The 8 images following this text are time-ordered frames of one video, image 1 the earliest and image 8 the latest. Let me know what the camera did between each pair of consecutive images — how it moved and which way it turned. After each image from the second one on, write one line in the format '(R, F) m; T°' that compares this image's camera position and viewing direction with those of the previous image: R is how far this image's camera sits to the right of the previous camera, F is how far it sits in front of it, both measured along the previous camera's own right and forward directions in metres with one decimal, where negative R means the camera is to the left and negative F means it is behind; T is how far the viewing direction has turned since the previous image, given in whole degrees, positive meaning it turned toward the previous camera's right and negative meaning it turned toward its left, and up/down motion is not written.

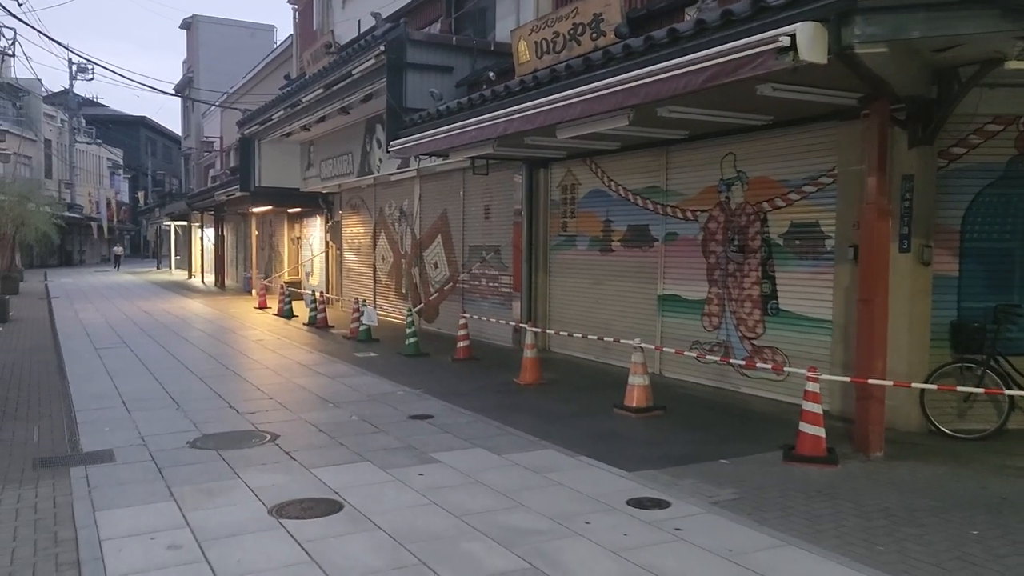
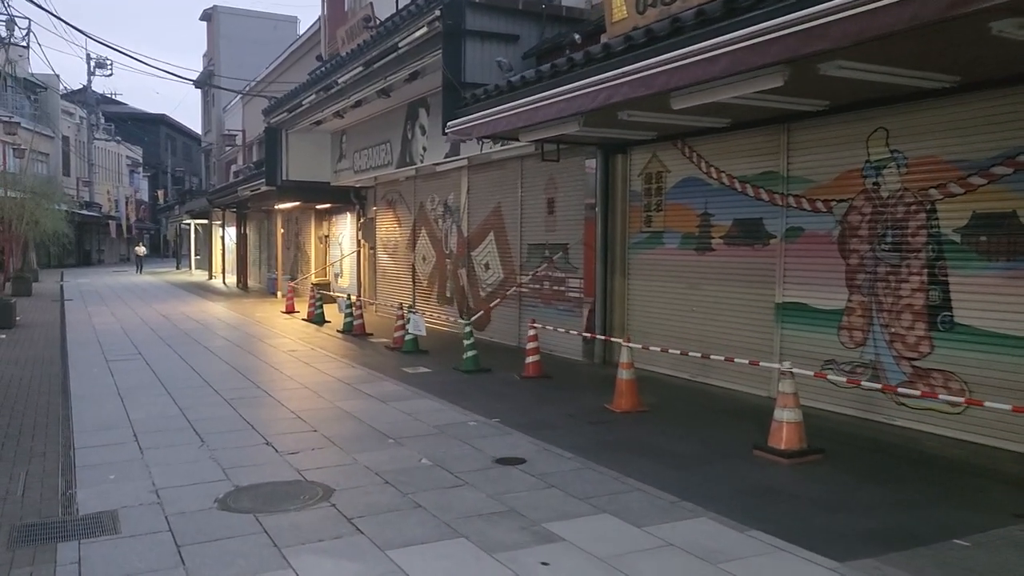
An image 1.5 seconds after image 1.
(-0.8, +1.9) m; -1°
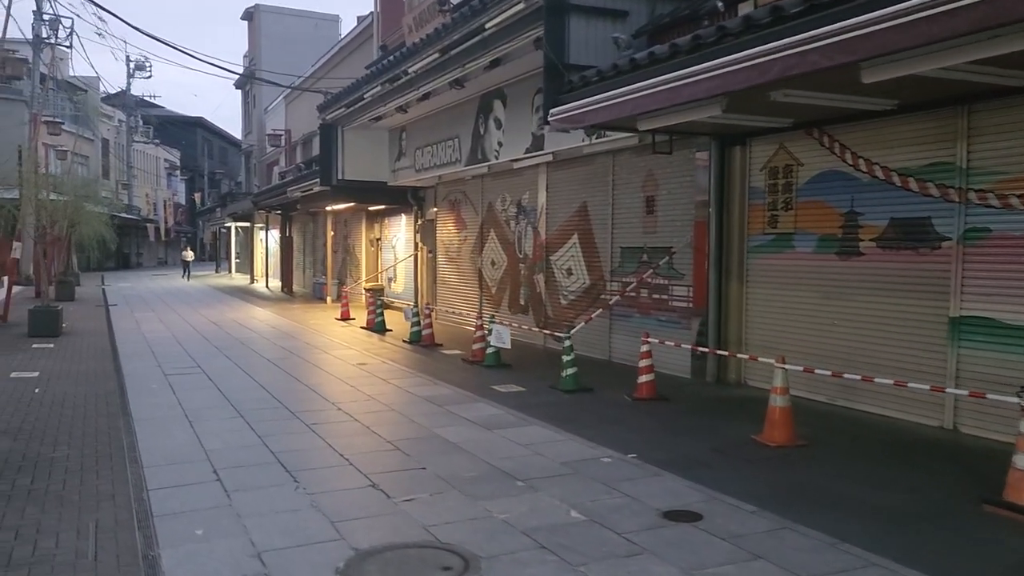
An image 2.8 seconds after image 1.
(-1.0, +1.2) m; -2°
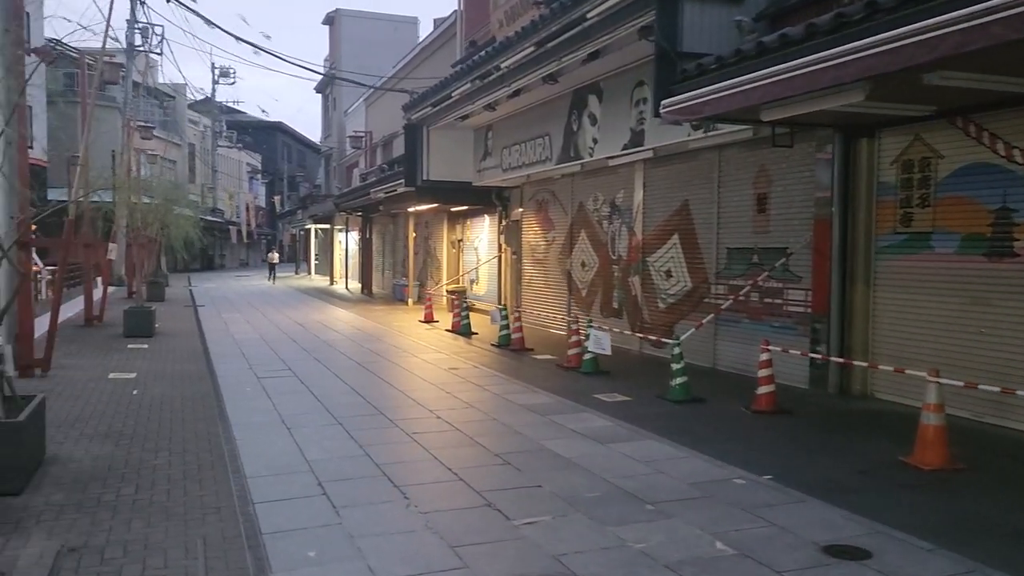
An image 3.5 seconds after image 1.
(-0.4, +0.5) m; -5°
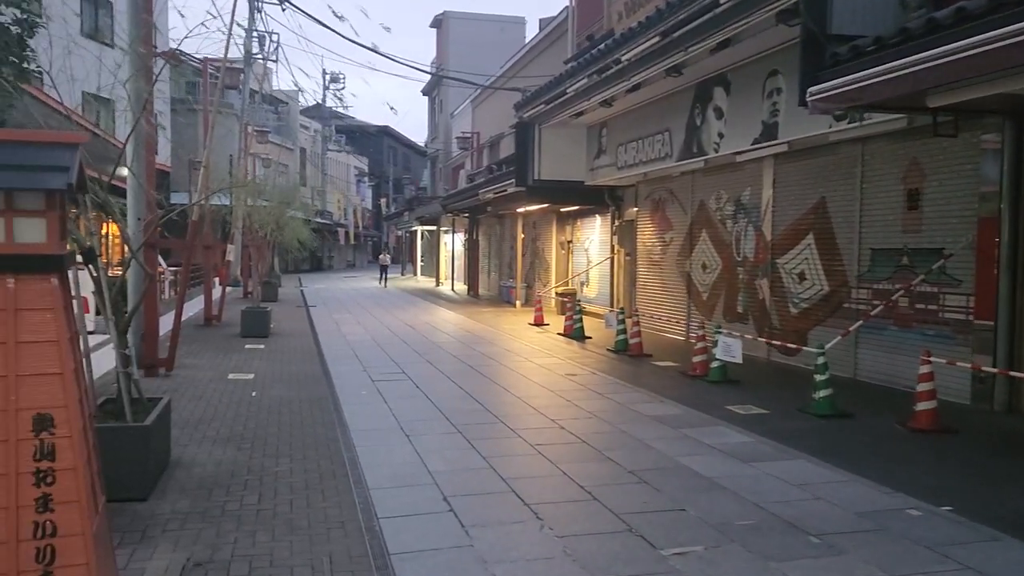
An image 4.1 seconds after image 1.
(-0.3, +0.5) m; -7°
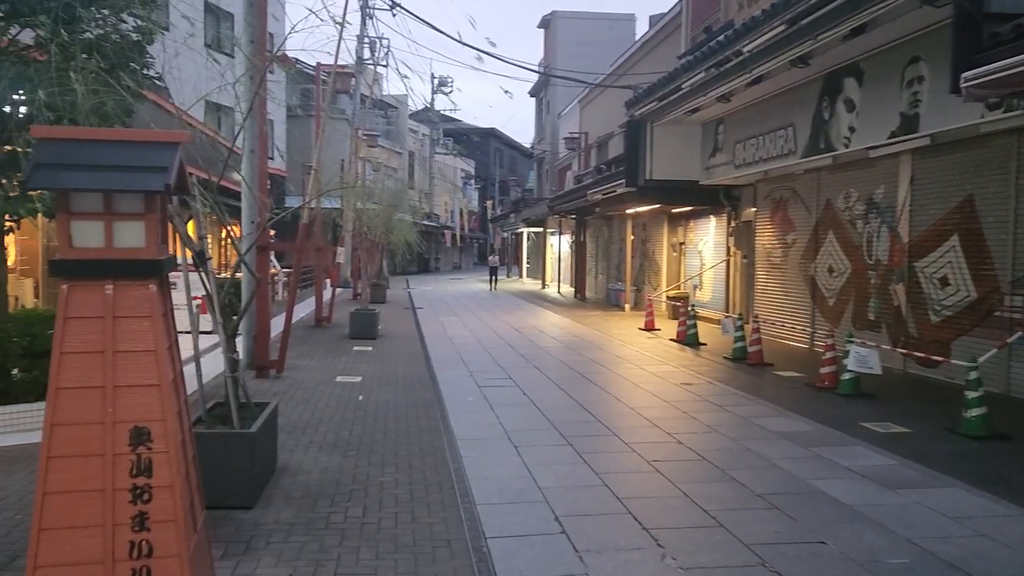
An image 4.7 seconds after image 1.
(-0.1, +0.4) m; -7°
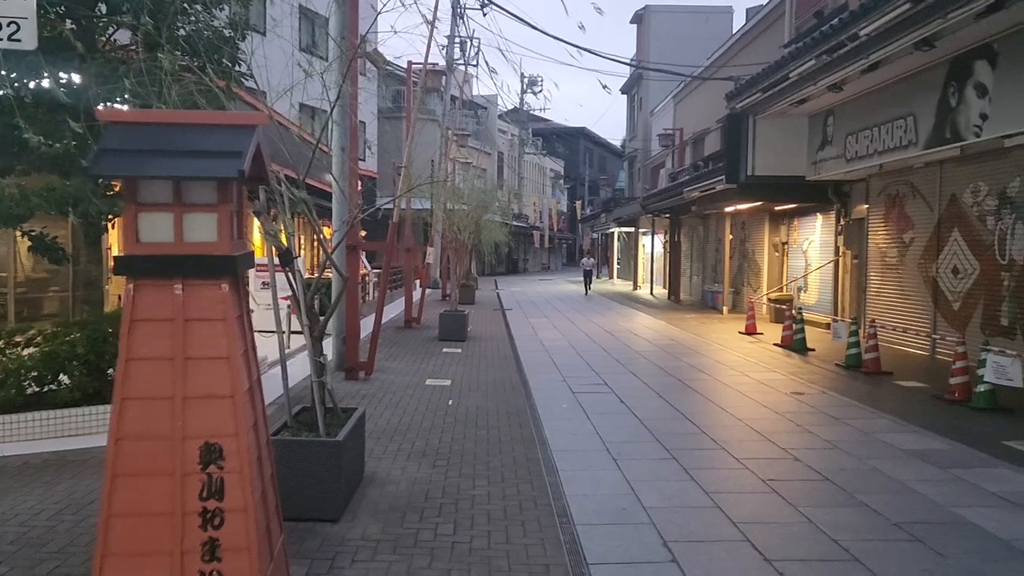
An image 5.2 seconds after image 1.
(-0.1, +0.5) m; -6°
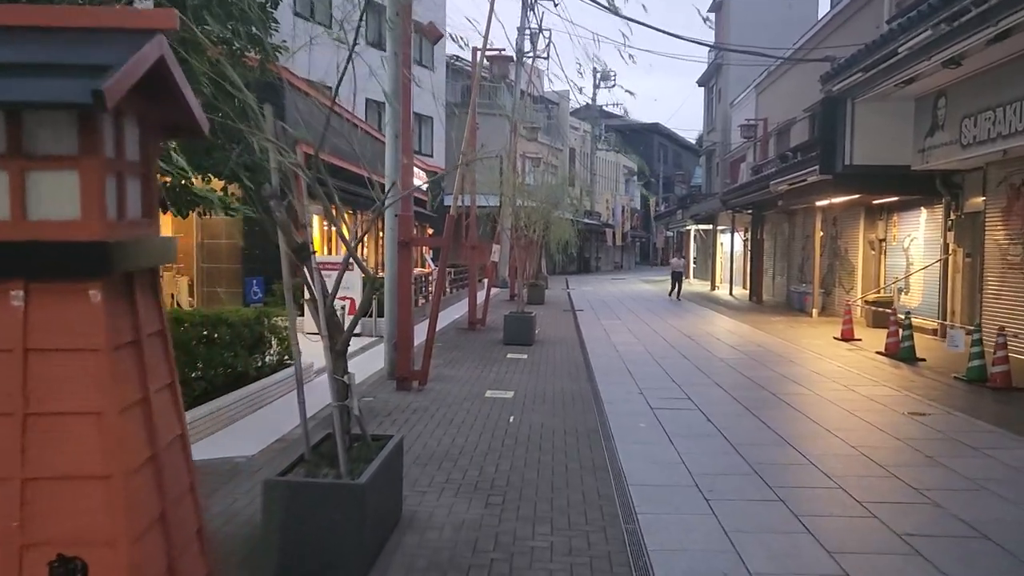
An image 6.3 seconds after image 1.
(0.0, +1.2) m; -5°
